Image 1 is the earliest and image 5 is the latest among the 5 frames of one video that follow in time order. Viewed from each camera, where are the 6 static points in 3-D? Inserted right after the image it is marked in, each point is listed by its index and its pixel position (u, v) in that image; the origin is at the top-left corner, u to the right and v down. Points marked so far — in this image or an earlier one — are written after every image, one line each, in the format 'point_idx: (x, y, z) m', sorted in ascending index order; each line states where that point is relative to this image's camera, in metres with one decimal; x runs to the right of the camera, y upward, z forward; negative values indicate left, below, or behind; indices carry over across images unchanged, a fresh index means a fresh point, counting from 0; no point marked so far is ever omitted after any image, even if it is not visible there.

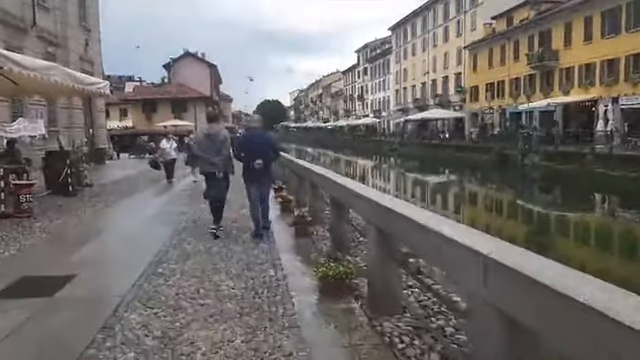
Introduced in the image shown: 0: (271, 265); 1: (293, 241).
0: (-0.4, -0.7, +5.6) m
1: (-0.3, -0.6, +6.8) m
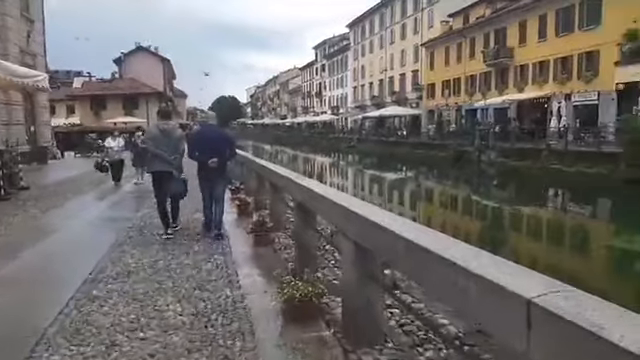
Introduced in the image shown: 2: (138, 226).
0: (-0.7, -0.8, +4.8) m
1: (-0.7, -0.7, +6.1) m
2: (-2.2, -0.6, +8.0) m
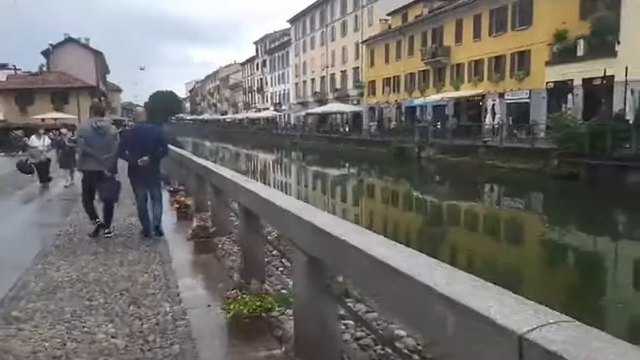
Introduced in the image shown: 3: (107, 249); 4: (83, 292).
0: (-1.1, -0.8, +4.4) m
1: (-1.1, -0.7, +5.7) m
2: (-2.9, -0.6, +7.5) m
3: (-2.0, -0.6, +6.1) m
4: (-1.6, -0.8, +4.5) m
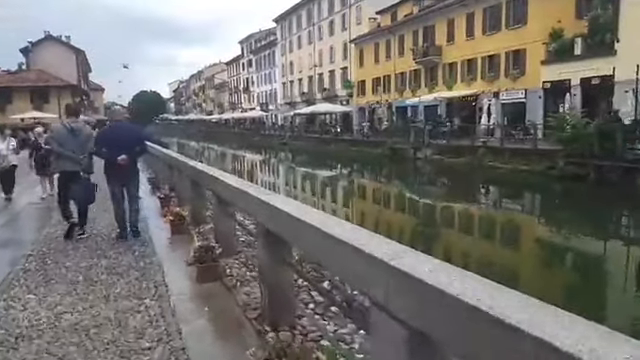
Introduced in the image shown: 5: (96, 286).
0: (-0.8, -0.9, +3.3) m
1: (-0.9, -0.8, +4.5) m
2: (-2.7, -0.7, +6.3) m
3: (-1.8, -0.7, +4.9) m
4: (-1.4, -0.8, +3.3) m
5: (-1.6, -0.7, +4.7) m
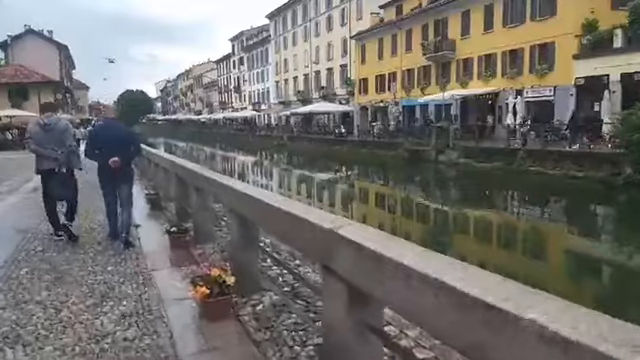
0: (+0.2, -1.1, +0.2) m
1: (+0.1, -1.0, +1.4) m
2: (-1.7, -0.9, +3.1) m
3: (-0.8, -0.9, +1.8) m
4: (-0.4, -1.1, +0.2) m
5: (-0.7, -1.0, +1.5) m
